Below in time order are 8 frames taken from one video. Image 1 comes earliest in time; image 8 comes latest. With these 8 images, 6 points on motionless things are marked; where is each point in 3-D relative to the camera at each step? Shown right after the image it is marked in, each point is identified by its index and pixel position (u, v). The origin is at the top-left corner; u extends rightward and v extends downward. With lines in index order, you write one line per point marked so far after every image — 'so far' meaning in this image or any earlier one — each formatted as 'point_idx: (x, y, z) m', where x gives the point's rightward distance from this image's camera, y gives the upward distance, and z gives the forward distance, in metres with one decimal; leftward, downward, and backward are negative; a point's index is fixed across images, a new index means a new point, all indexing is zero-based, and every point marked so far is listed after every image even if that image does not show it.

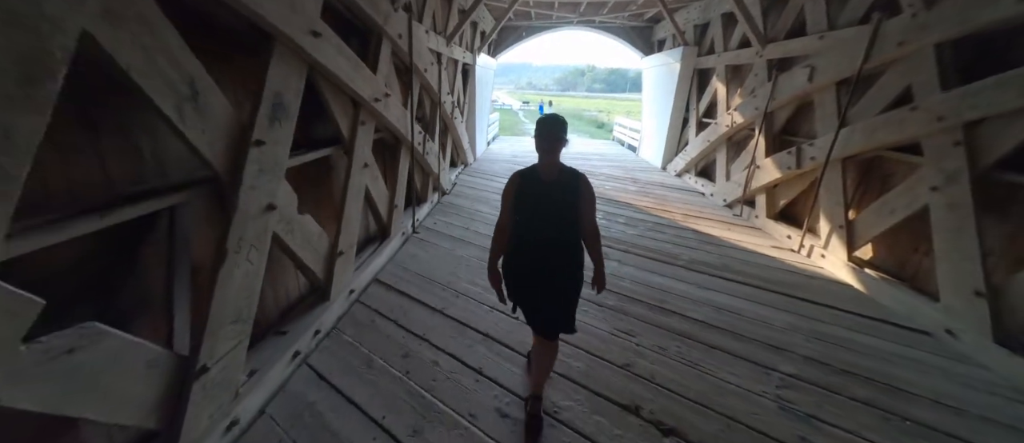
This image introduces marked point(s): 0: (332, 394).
0: (-0.8, -0.7, +1.5) m
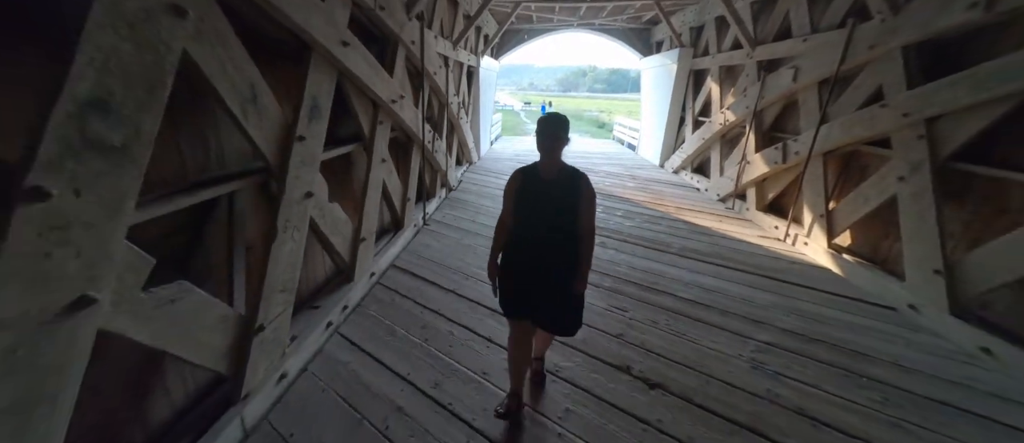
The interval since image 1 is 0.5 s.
0: (-0.7, -0.7, +1.7) m
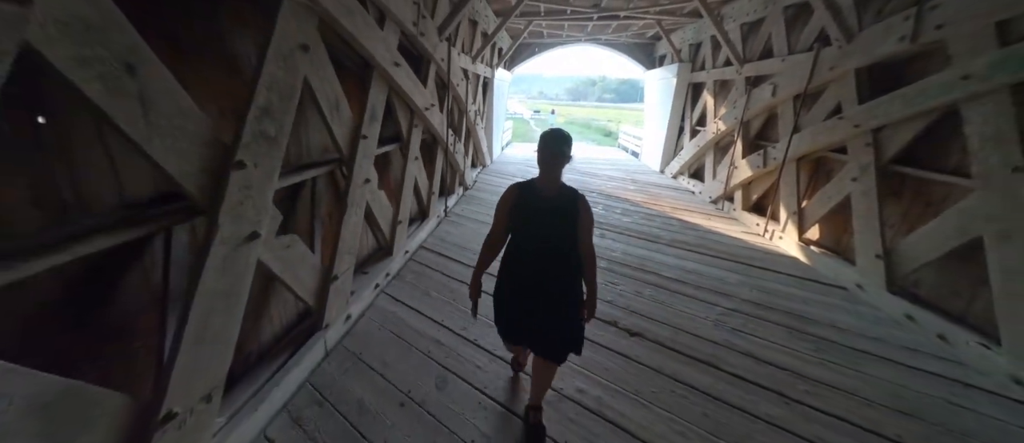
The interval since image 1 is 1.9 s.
0: (-0.7, -0.5, +2.1) m
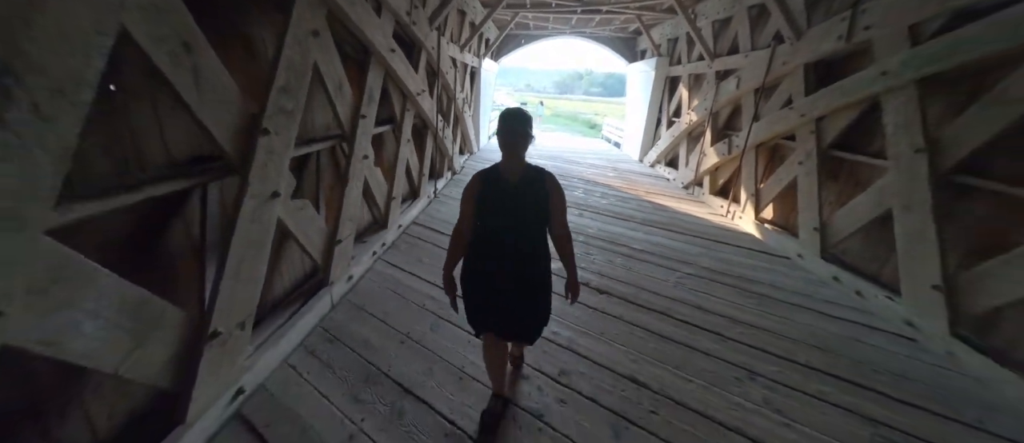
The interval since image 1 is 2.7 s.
0: (-0.8, -0.4, +2.4) m
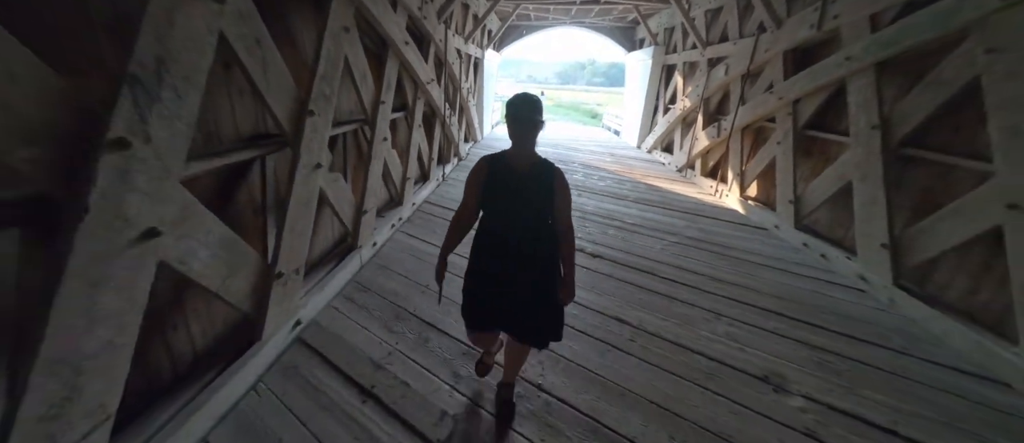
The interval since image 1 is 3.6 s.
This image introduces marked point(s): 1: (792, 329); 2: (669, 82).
0: (-0.7, -0.2, +2.7) m
1: (+1.5, -0.6, +1.8) m
2: (+2.8, +2.5, +6.1) m
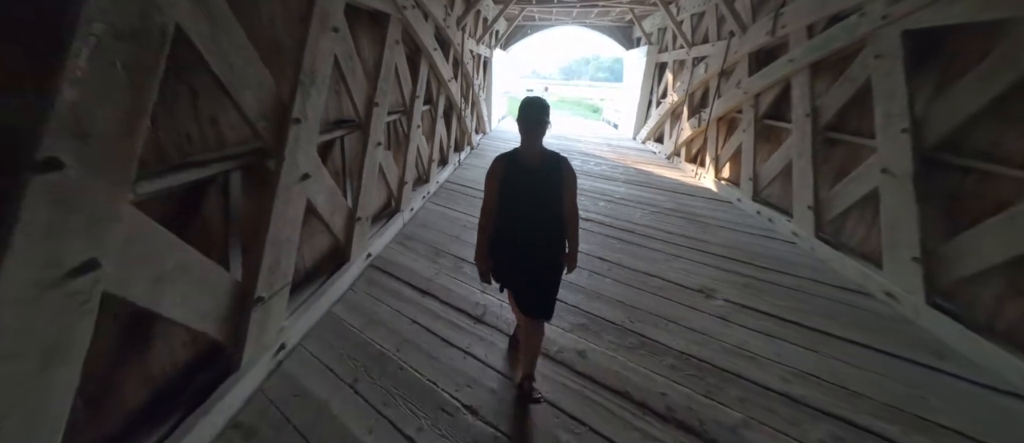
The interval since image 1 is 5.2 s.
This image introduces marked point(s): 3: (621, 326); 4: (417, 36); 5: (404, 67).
0: (-0.7, +0.1, +3.3) m
1: (+1.6, -0.3, +2.5) m
2: (+2.9, +2.8, +6.7) m
3: (+0.6, -0.5, +1.8) m
4: (-0.8, +1.6, +3.0) m
5: (-0.9, +1.3, +2.8) m
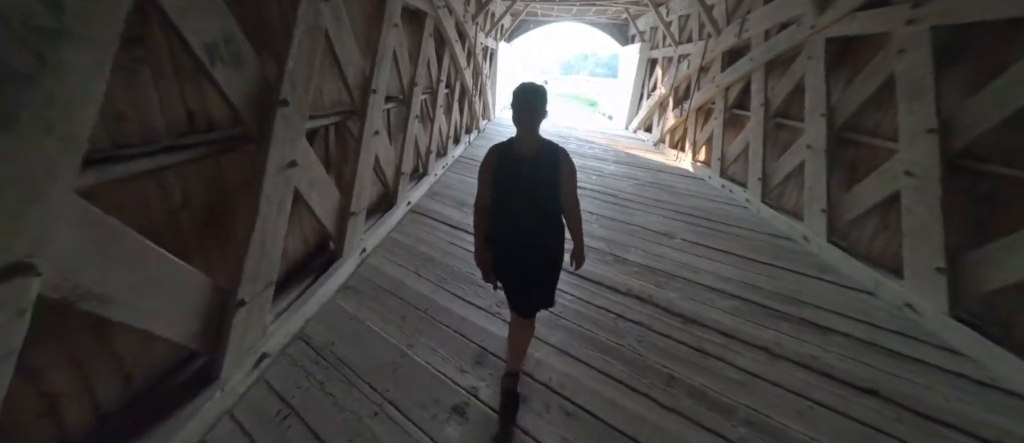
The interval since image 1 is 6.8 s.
0: (-0.6, +0.5, +4.0) m
1: (+1.7, 0.0, +3.1) m
2: (+3.0, +3.2, +7.3) m
3: (+0.7, -0.2, +2.5) m
4: (-0.7, +2.0, +3.6) m
5: (-0.8, +1.7, +3.4) m
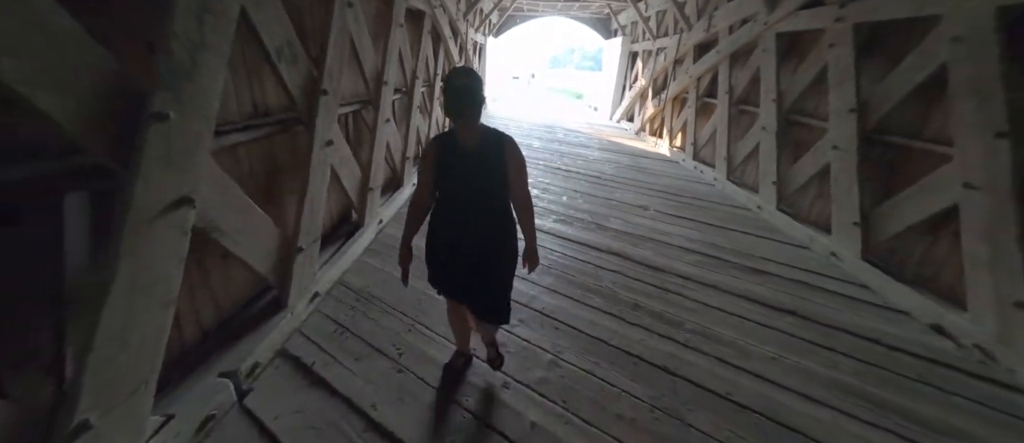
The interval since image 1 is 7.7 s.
0: (-0.7, +0.7, +4.3) m
1: (+1.6, +0.3, +3.5) m
2: (+2.8, +3.5, +7.7) m
3: (+0.6, 0.0, +2.9) m
4: (-0.8, +2.2, +3.9) m
5: (-0.9, +1.9, +3.7) m
